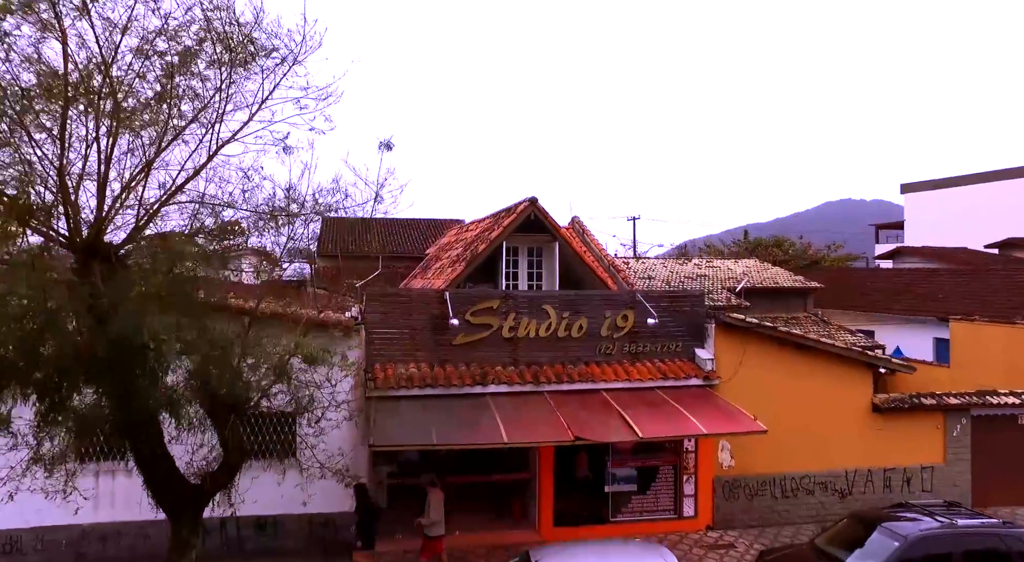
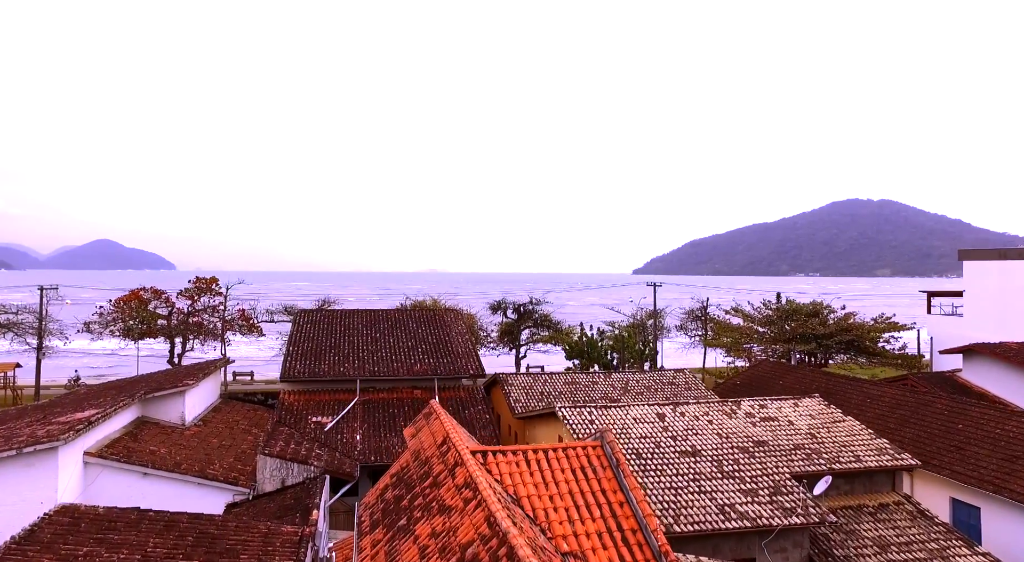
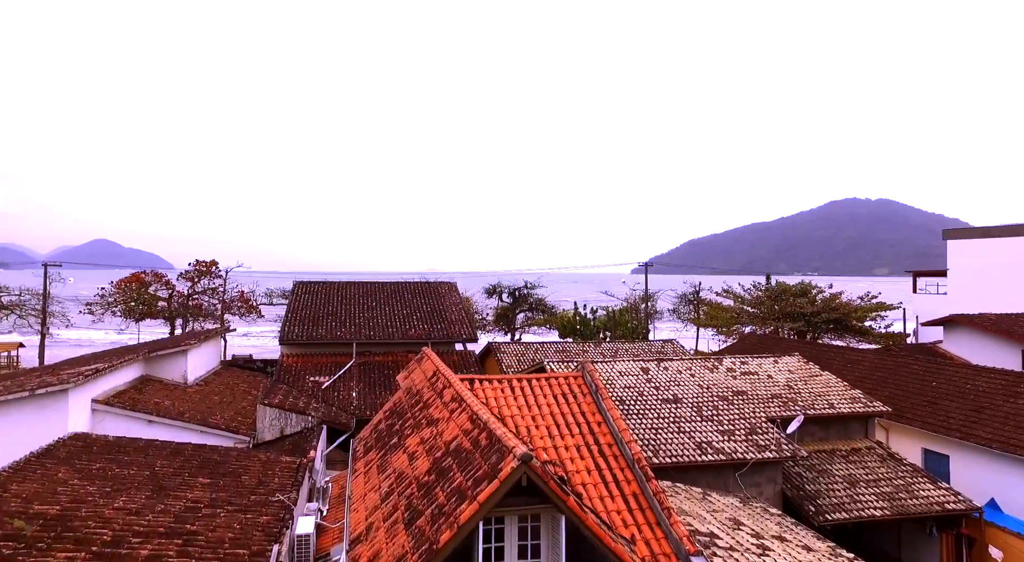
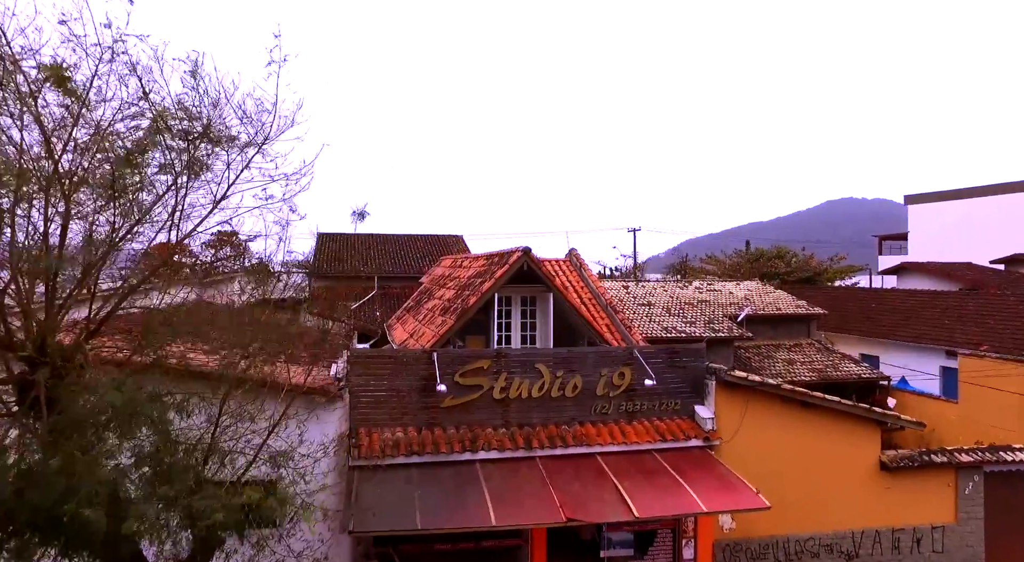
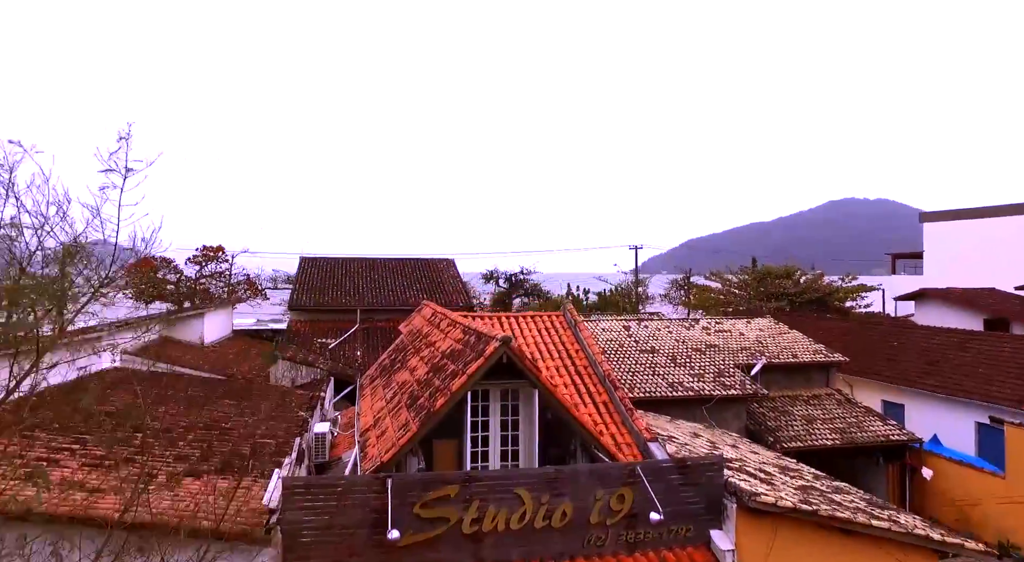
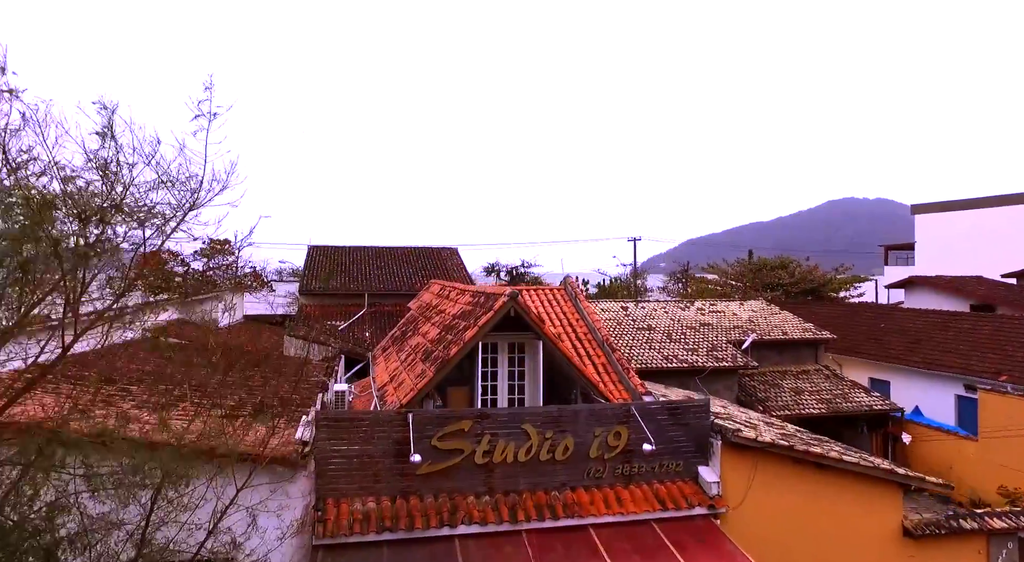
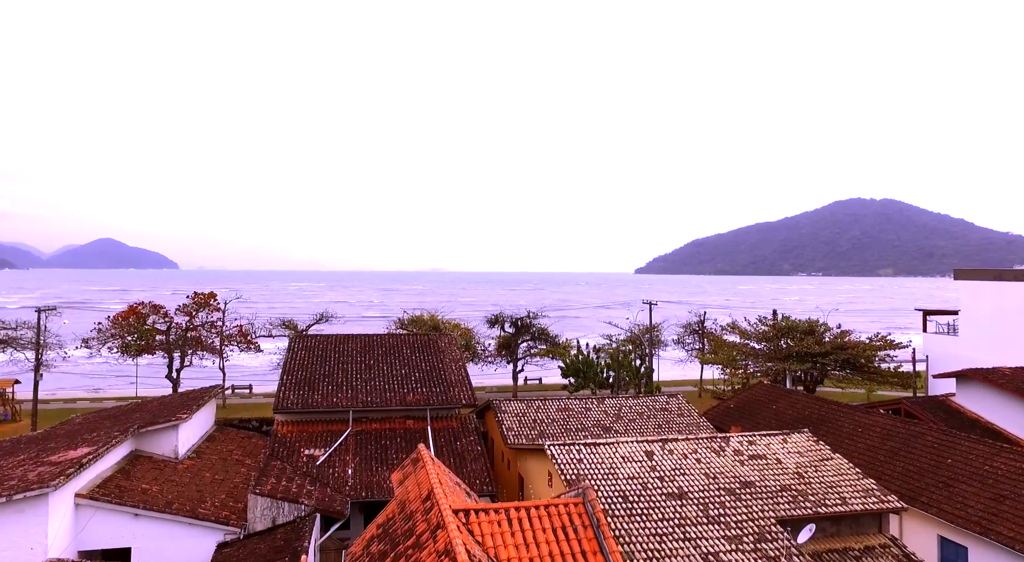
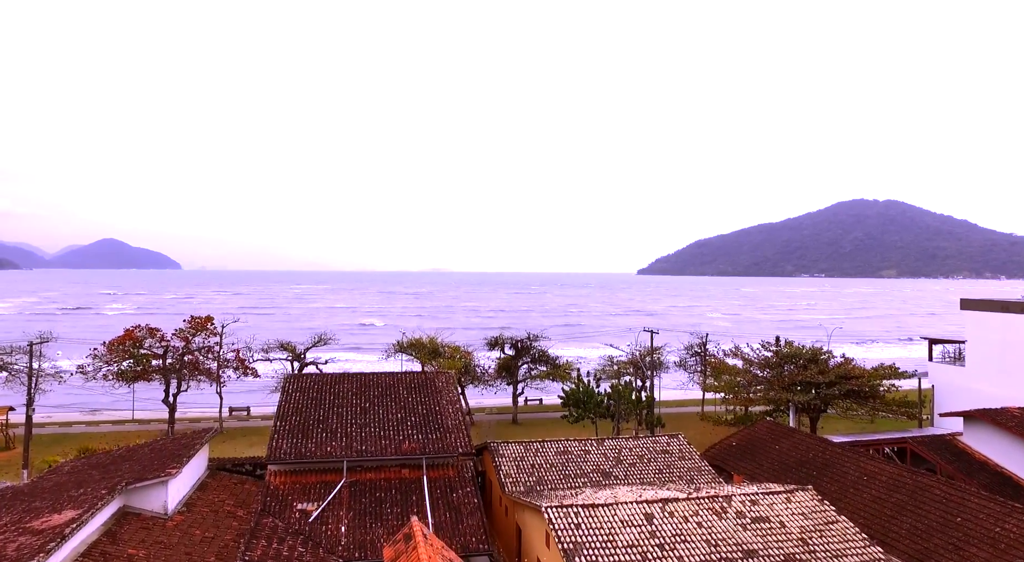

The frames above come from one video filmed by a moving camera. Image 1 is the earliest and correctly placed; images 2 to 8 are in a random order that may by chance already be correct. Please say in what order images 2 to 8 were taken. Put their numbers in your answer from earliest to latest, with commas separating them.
4, 6, 5, 3, 2, 7, 8
